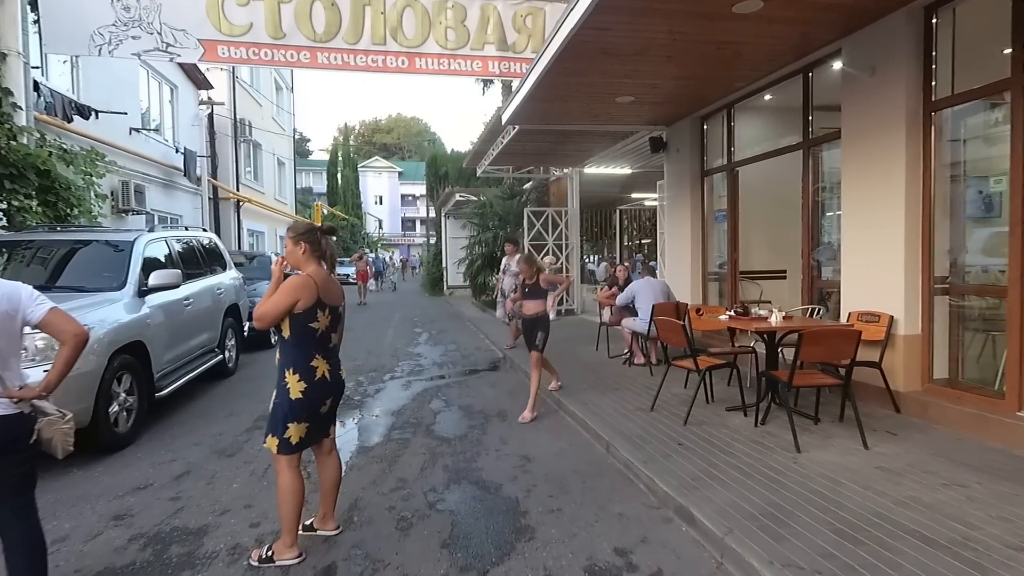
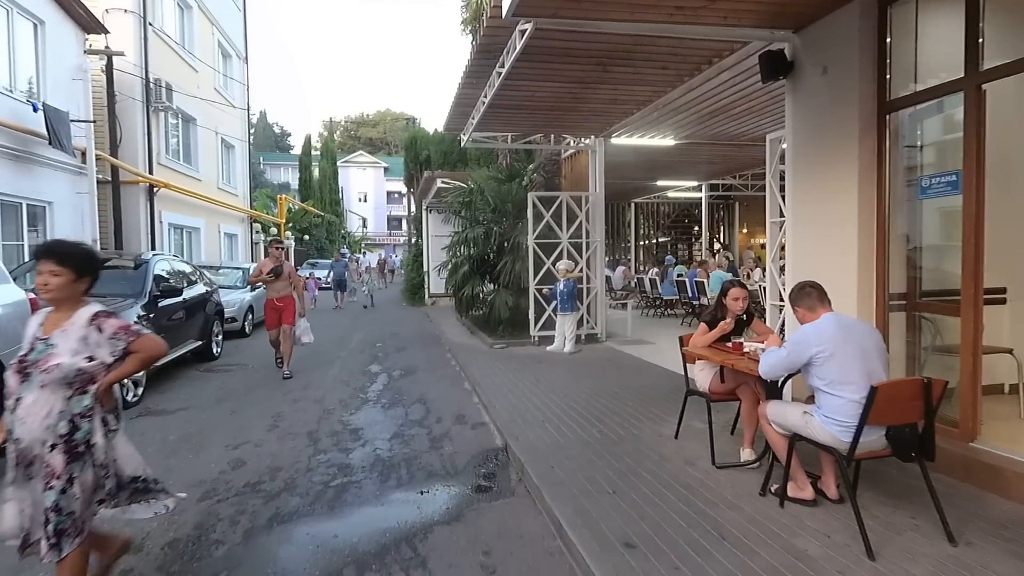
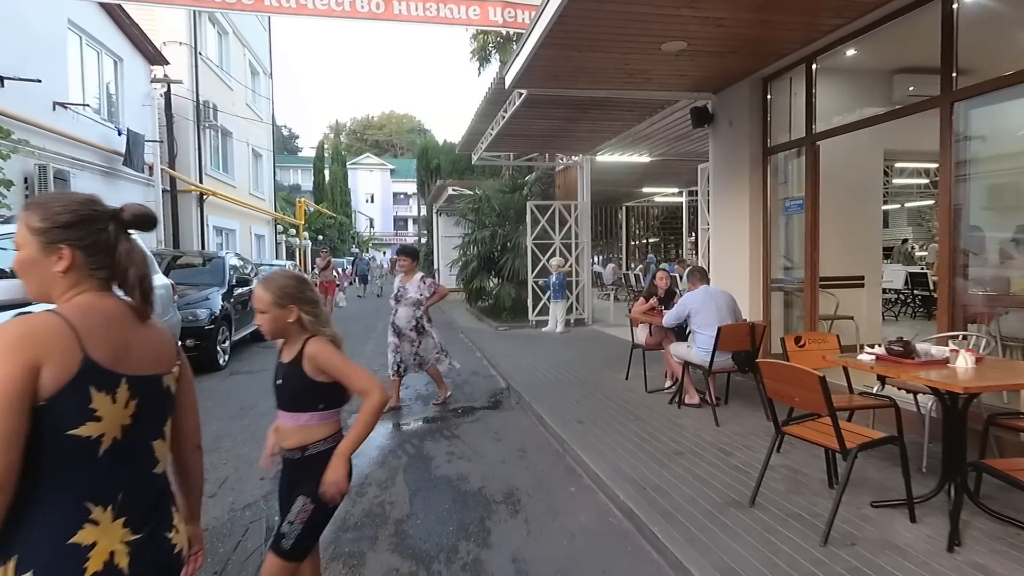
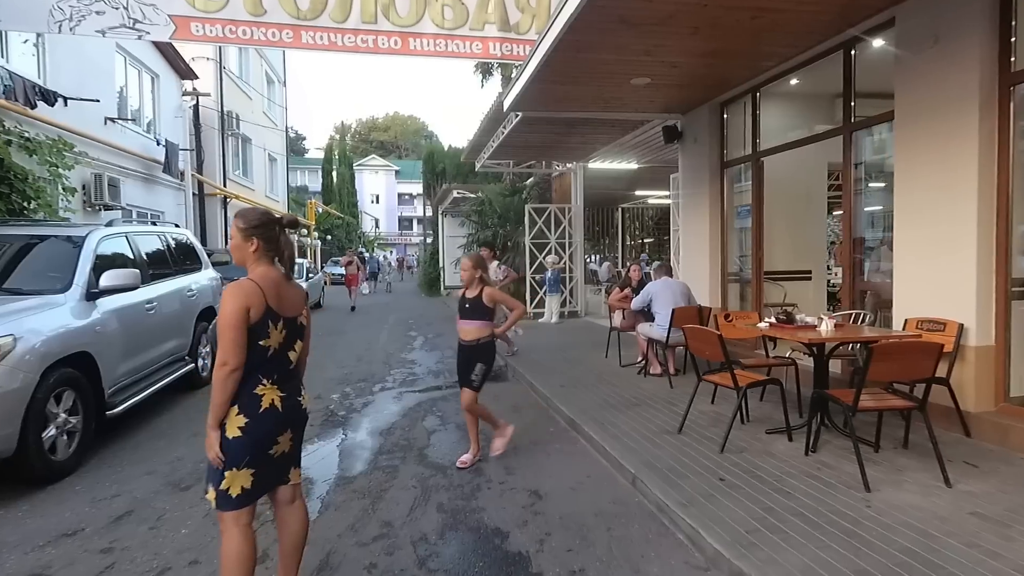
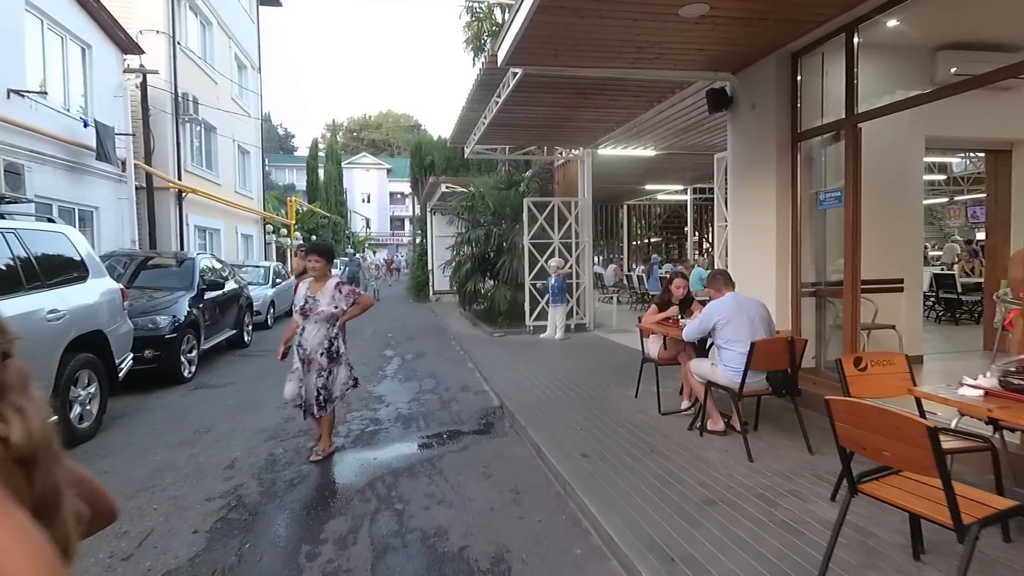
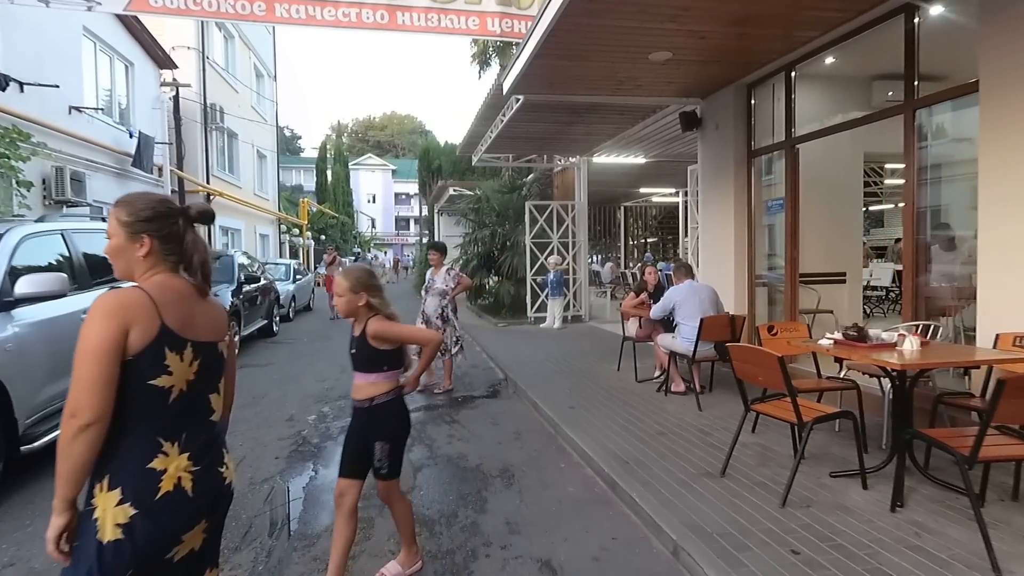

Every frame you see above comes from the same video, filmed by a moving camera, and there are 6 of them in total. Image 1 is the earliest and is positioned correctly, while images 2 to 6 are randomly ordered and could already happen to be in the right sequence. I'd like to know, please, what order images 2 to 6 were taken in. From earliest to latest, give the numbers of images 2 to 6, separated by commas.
4, 6, 3, 5, 2
